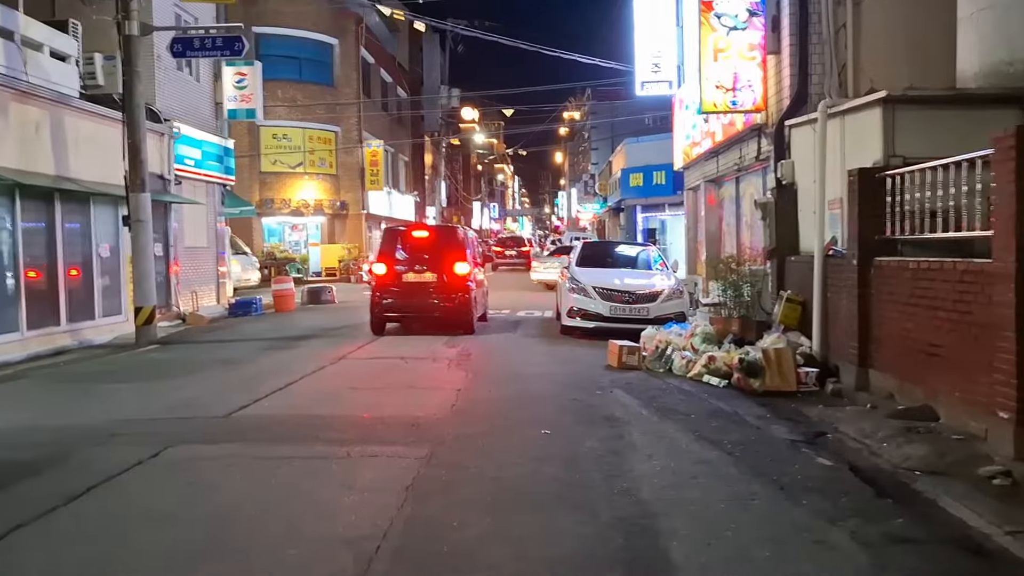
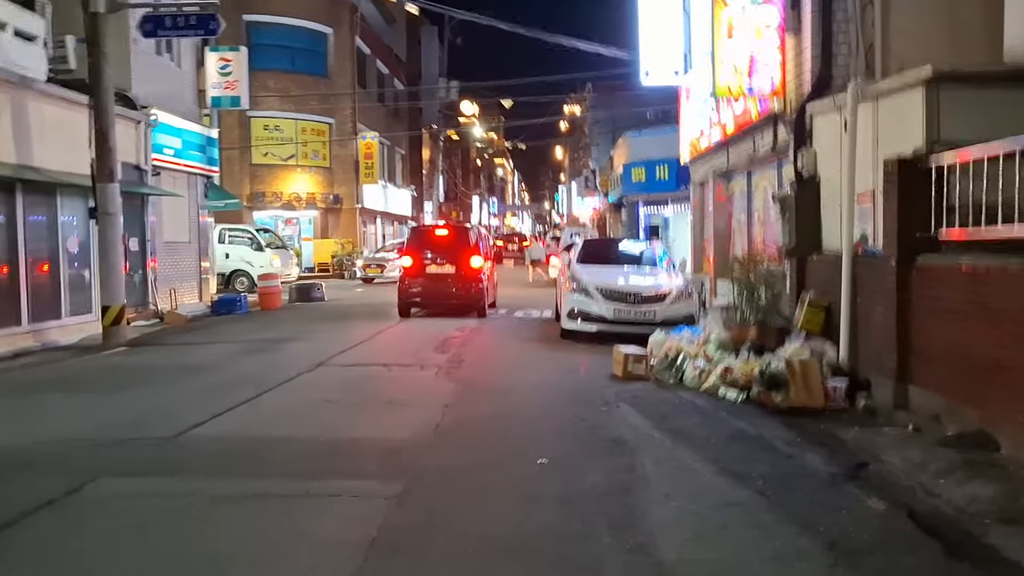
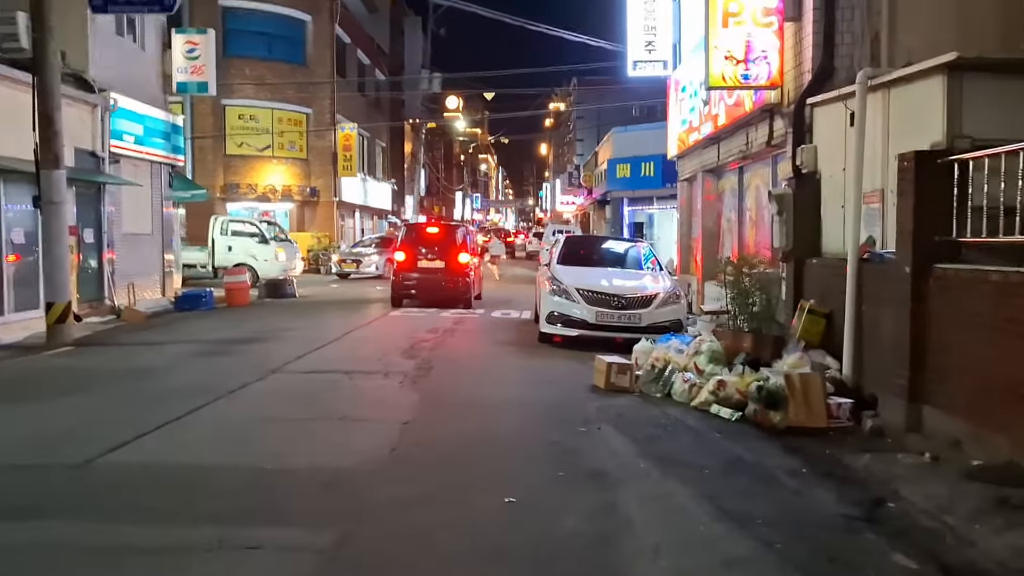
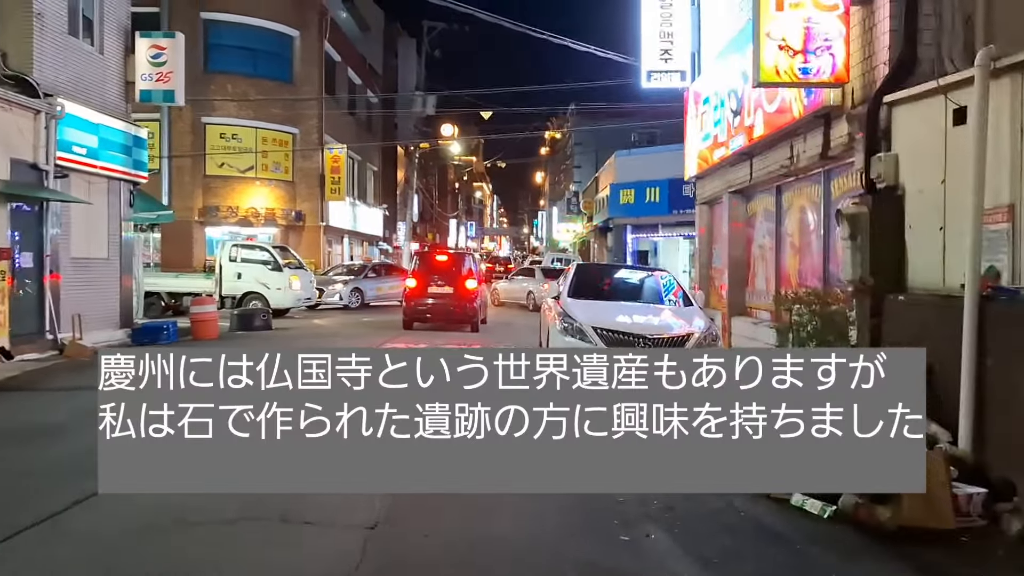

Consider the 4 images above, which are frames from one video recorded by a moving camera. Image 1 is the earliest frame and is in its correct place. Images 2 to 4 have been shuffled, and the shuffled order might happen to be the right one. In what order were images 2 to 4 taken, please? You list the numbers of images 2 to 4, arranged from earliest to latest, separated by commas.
2, 3, 4
